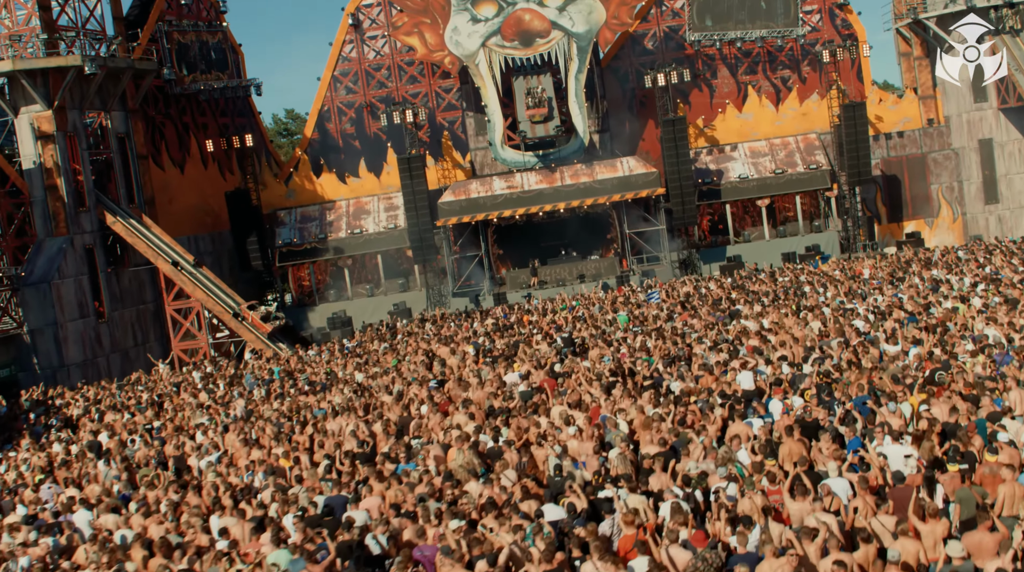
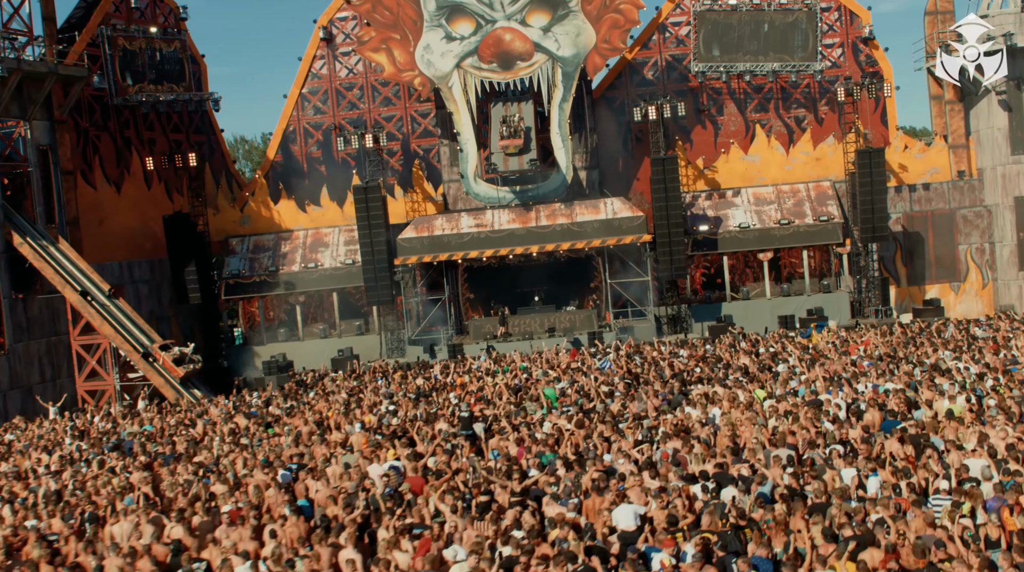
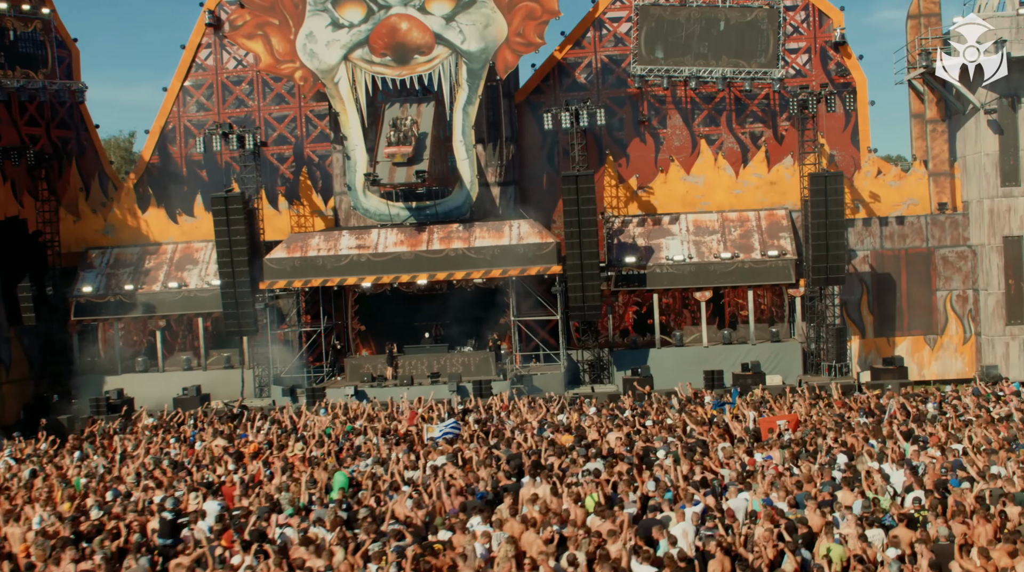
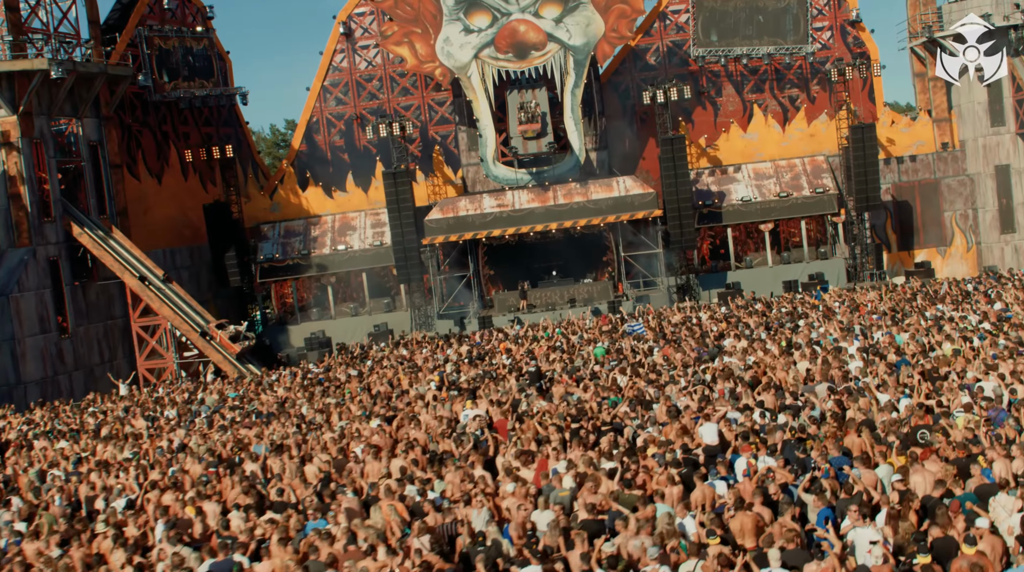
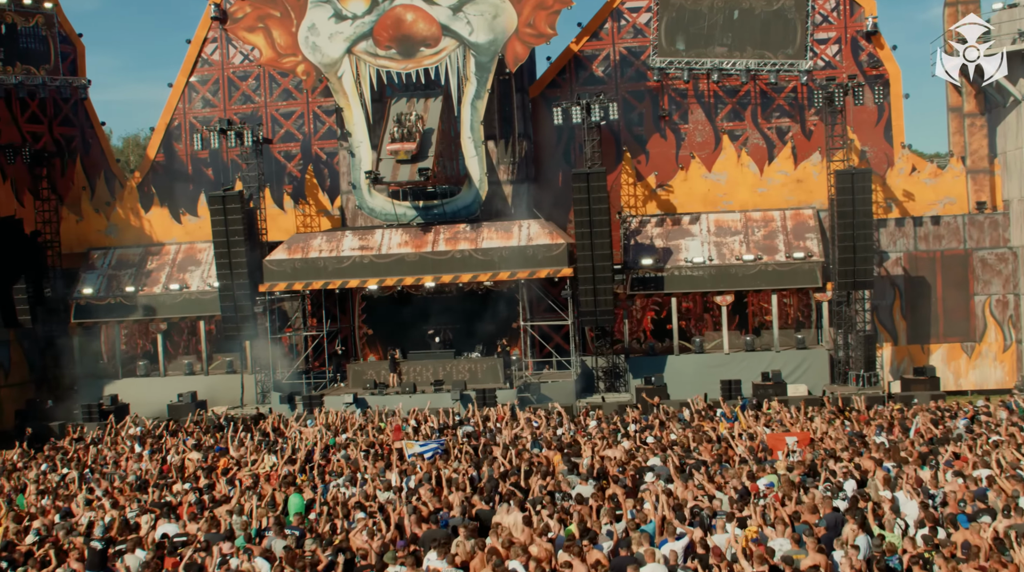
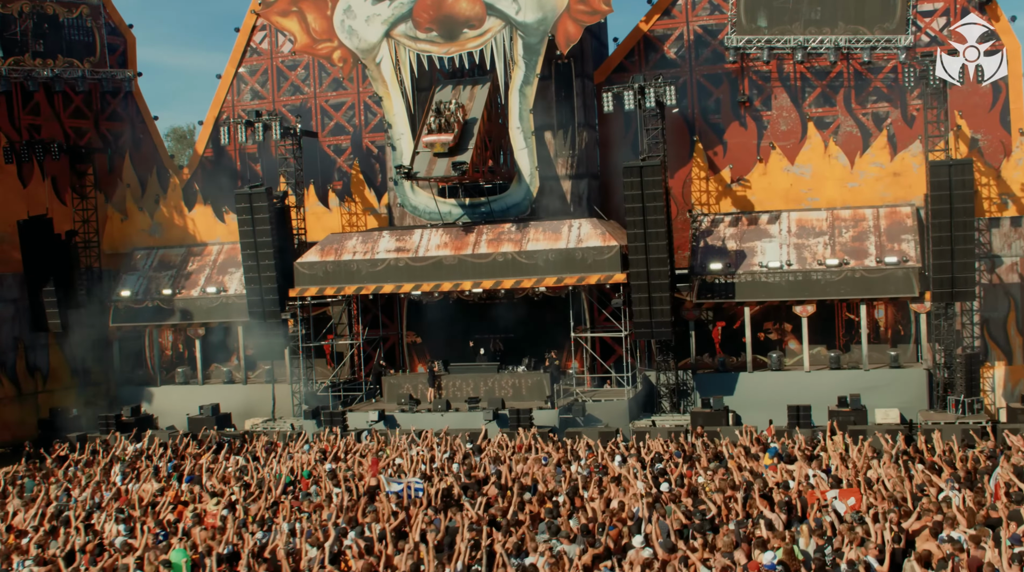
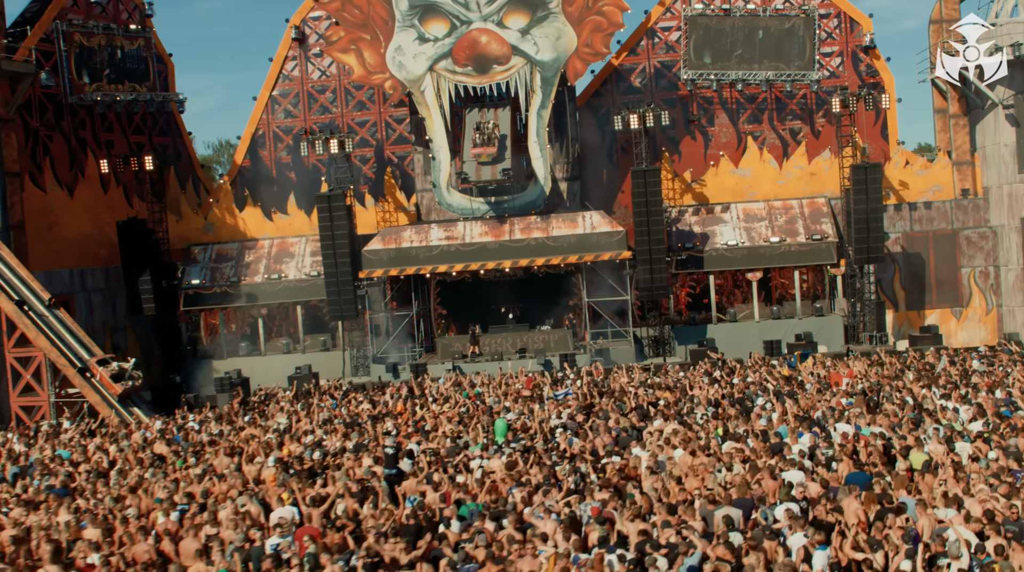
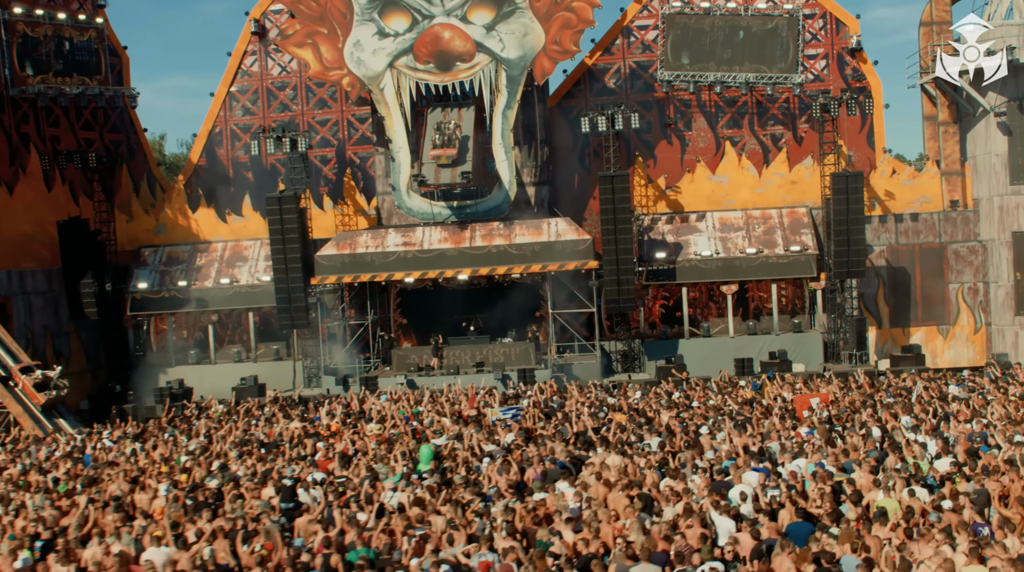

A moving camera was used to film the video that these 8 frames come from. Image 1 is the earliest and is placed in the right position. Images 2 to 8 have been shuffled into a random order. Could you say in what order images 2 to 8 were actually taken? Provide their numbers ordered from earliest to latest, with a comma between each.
4, 2, 7, 8, 3, 5, 6
